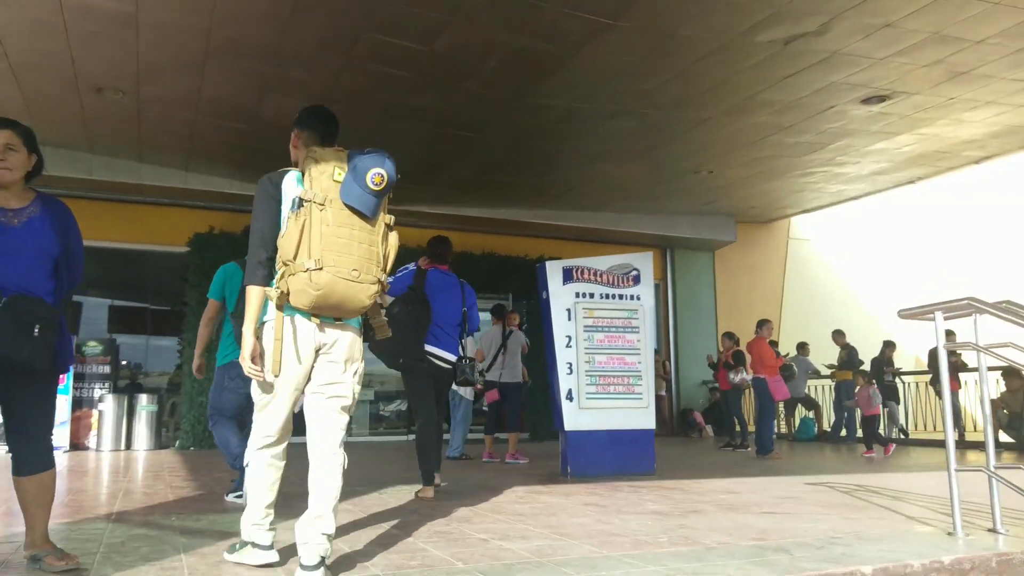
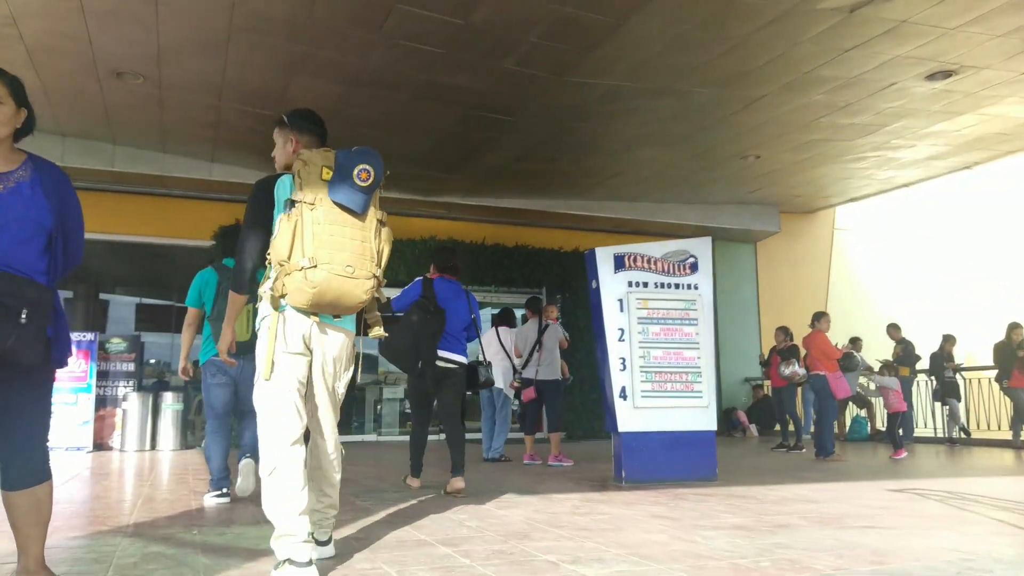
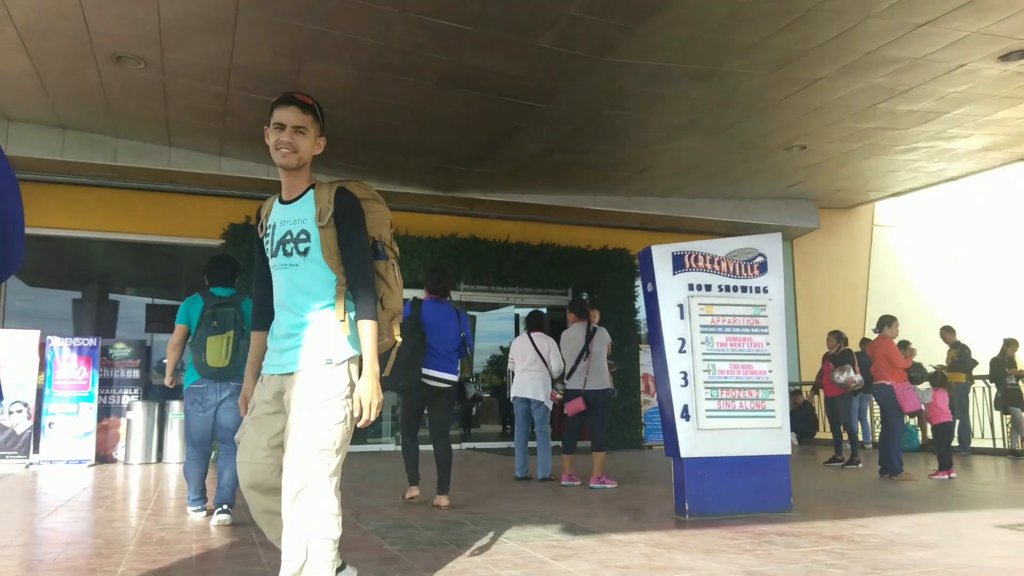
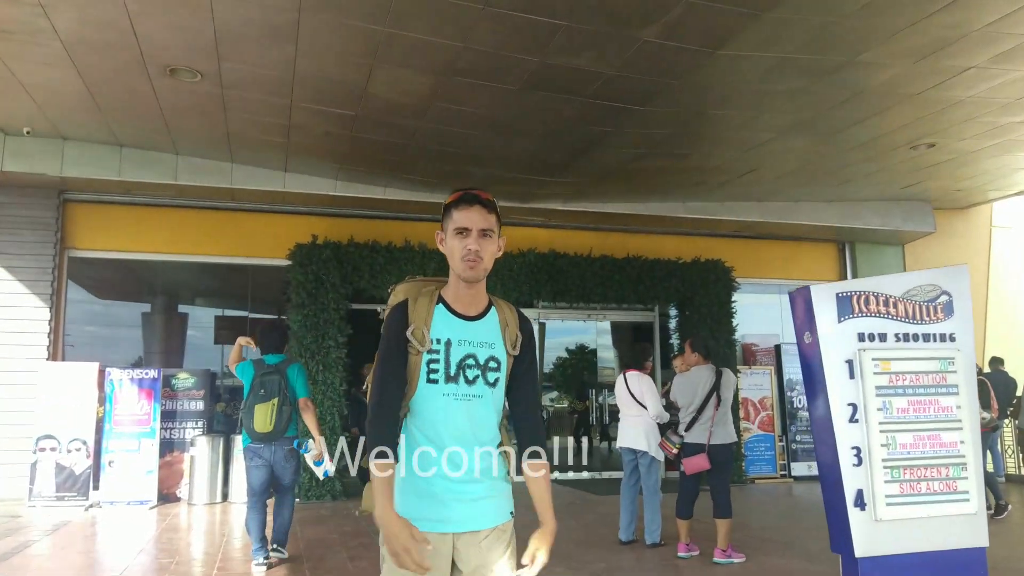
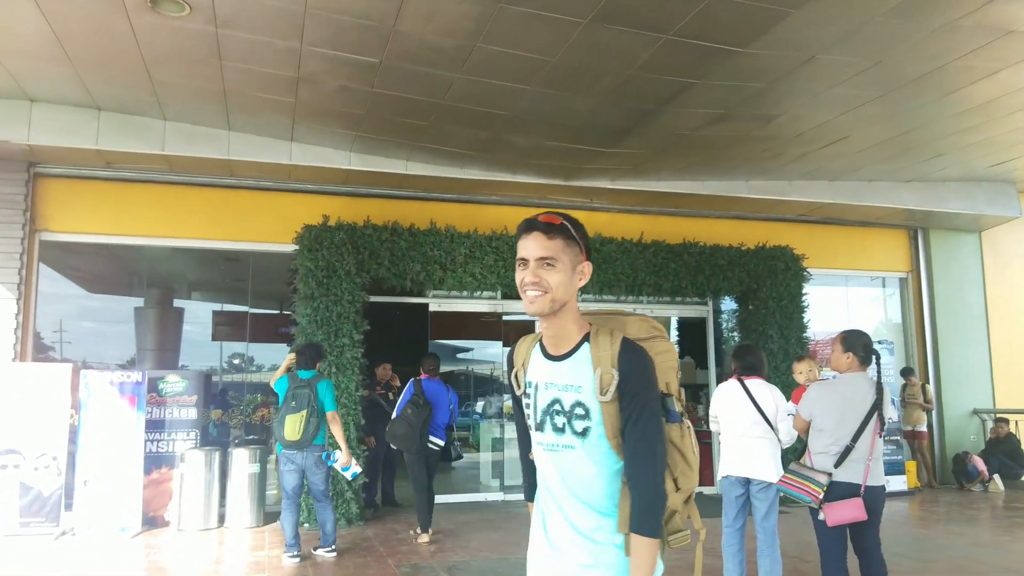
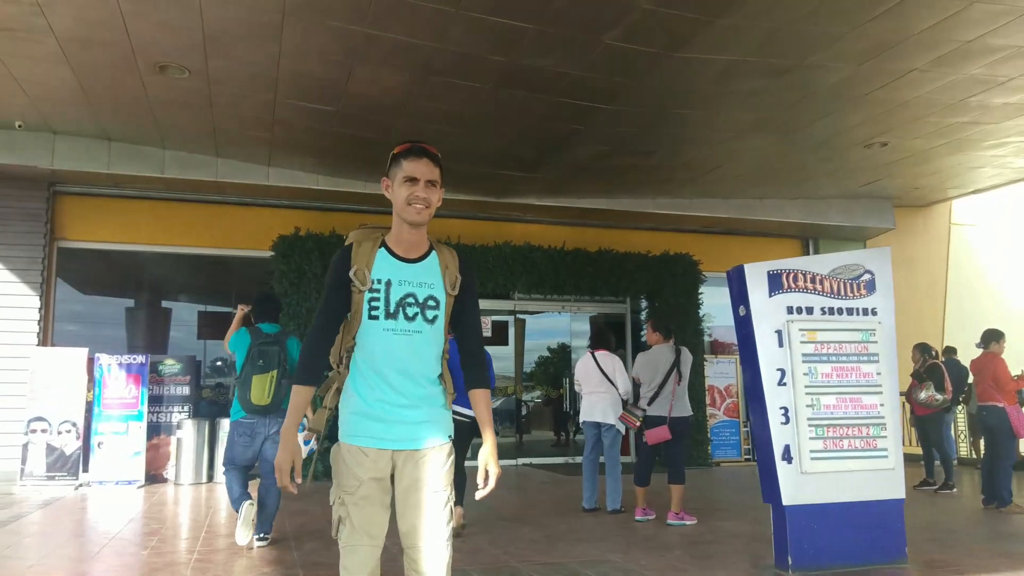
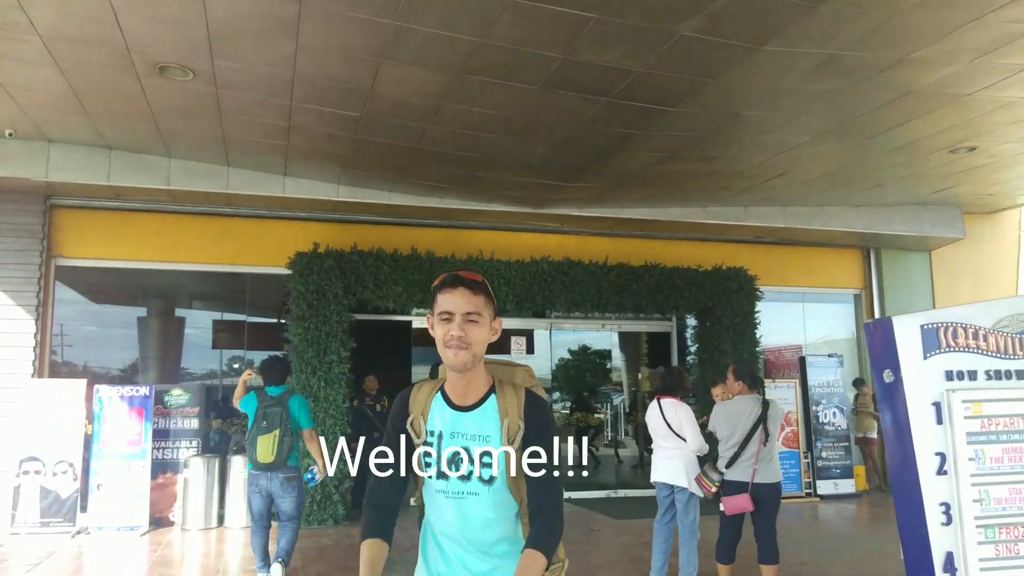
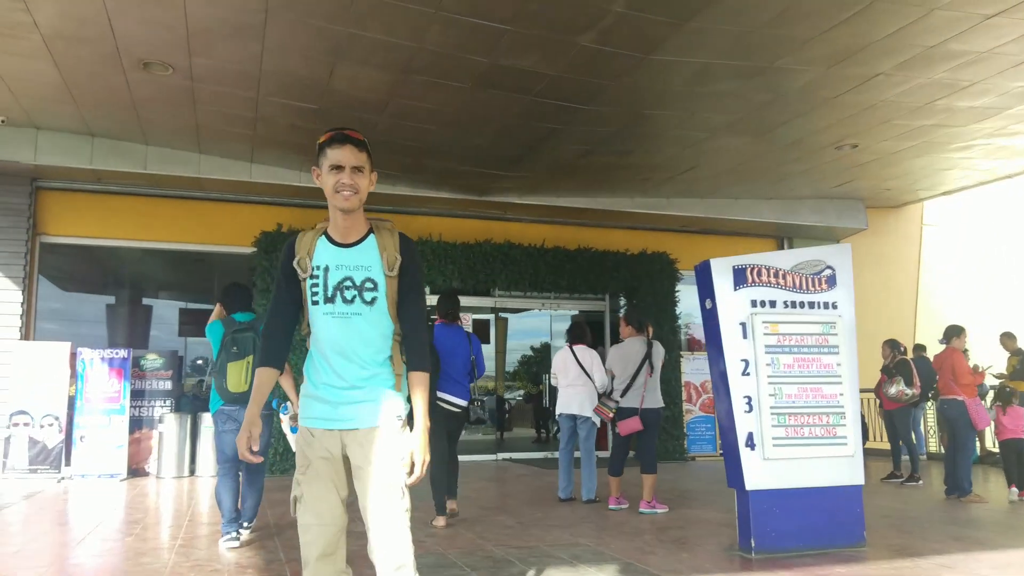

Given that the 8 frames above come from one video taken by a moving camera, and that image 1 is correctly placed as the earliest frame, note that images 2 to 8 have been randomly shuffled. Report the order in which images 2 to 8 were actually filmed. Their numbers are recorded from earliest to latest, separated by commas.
2, 3, 8, 6, 4, 7, 5
